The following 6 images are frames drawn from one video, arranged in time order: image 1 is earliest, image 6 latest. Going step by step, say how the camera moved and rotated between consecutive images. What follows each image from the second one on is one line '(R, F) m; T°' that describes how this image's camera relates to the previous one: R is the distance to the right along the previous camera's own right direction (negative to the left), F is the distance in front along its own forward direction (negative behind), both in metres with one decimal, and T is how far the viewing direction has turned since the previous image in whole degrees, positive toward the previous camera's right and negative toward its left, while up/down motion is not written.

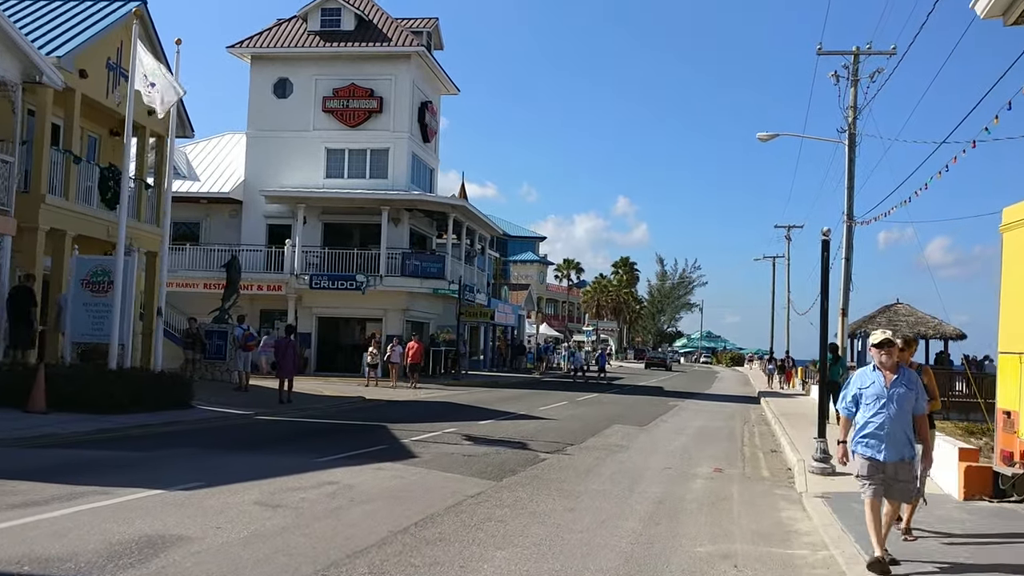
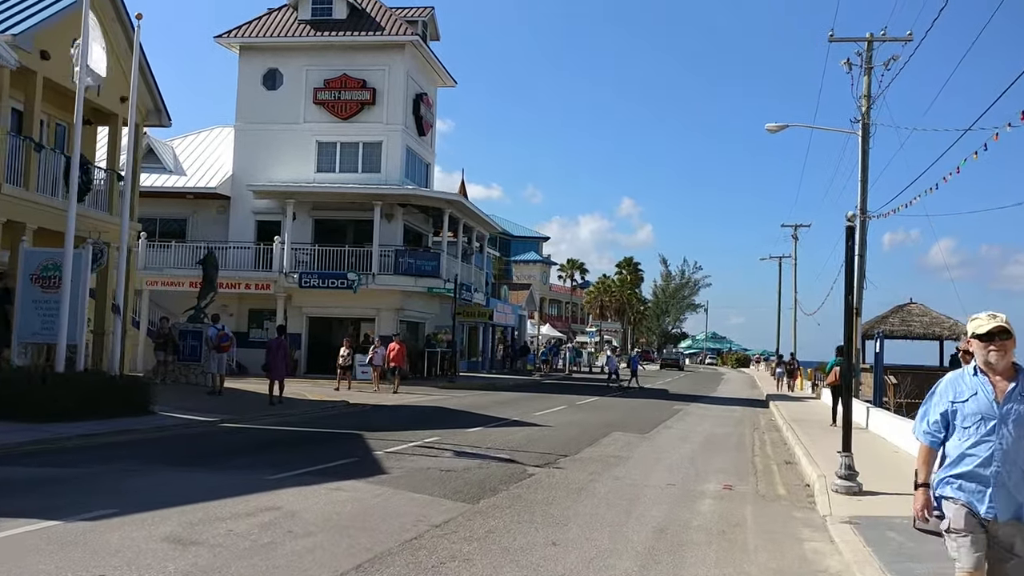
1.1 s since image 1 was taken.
(+0.3, +1.4) m; 0°
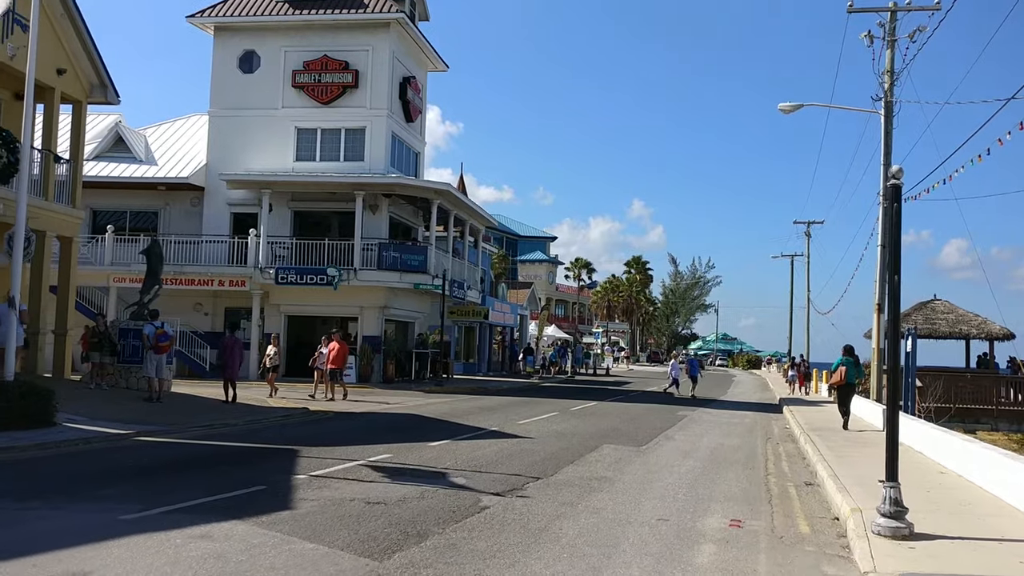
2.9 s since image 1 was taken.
(+0.7, +2.4) m; -1°
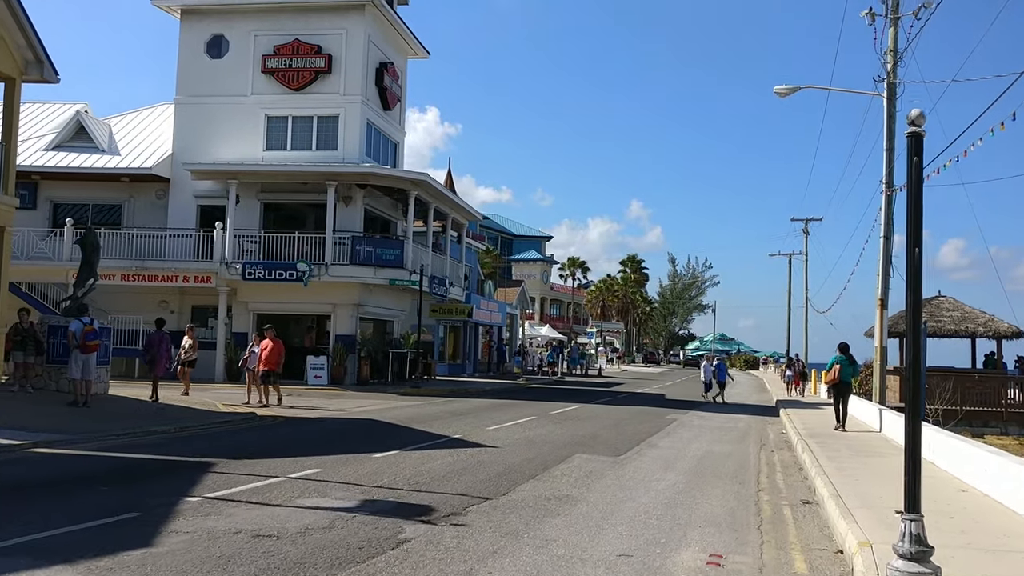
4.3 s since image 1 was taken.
(+0.6, +1.7) m; 0°
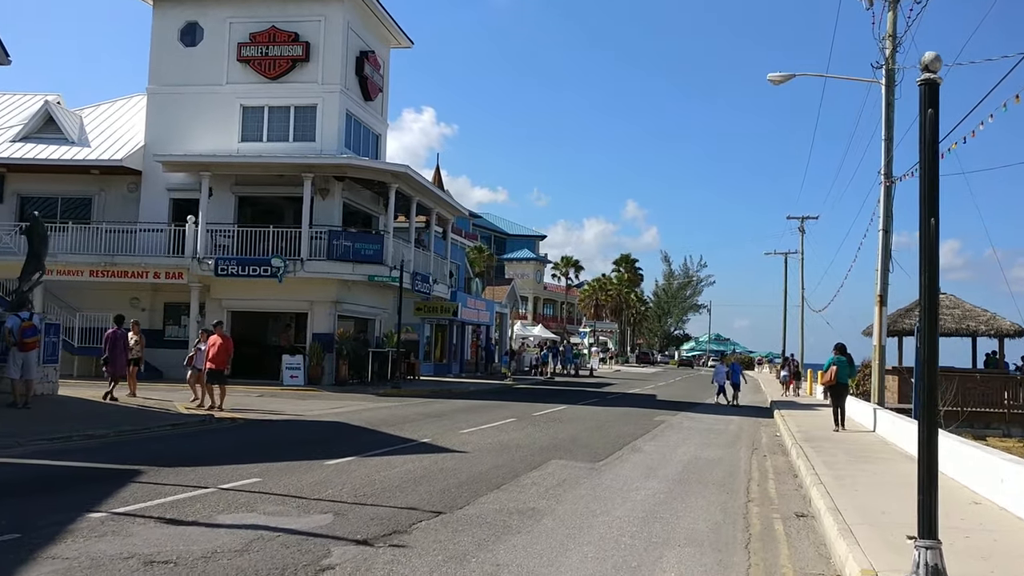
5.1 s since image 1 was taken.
(+0.4, +1.1) m; 0°
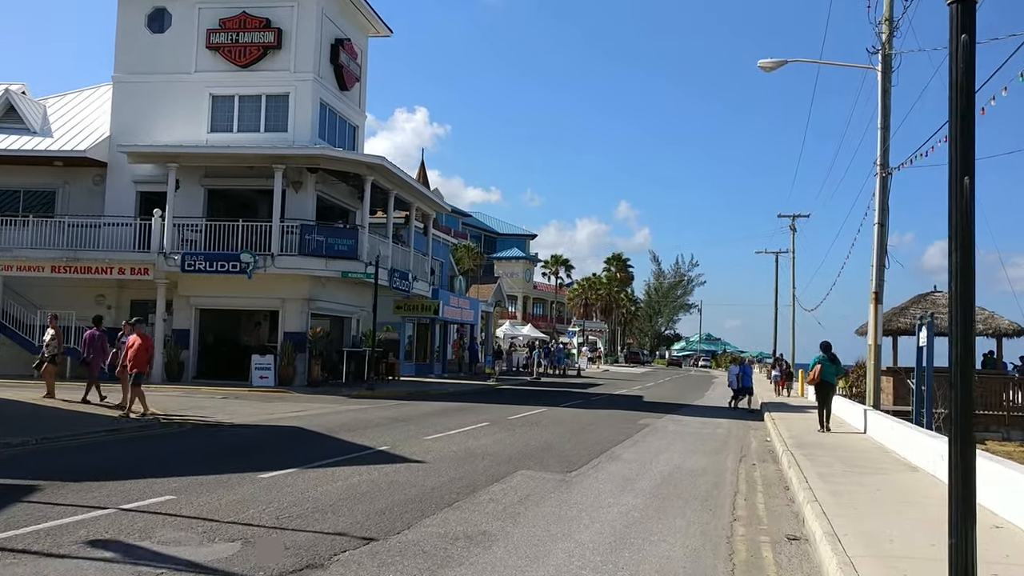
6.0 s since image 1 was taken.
(+0.4, +1.2) m; 0°
